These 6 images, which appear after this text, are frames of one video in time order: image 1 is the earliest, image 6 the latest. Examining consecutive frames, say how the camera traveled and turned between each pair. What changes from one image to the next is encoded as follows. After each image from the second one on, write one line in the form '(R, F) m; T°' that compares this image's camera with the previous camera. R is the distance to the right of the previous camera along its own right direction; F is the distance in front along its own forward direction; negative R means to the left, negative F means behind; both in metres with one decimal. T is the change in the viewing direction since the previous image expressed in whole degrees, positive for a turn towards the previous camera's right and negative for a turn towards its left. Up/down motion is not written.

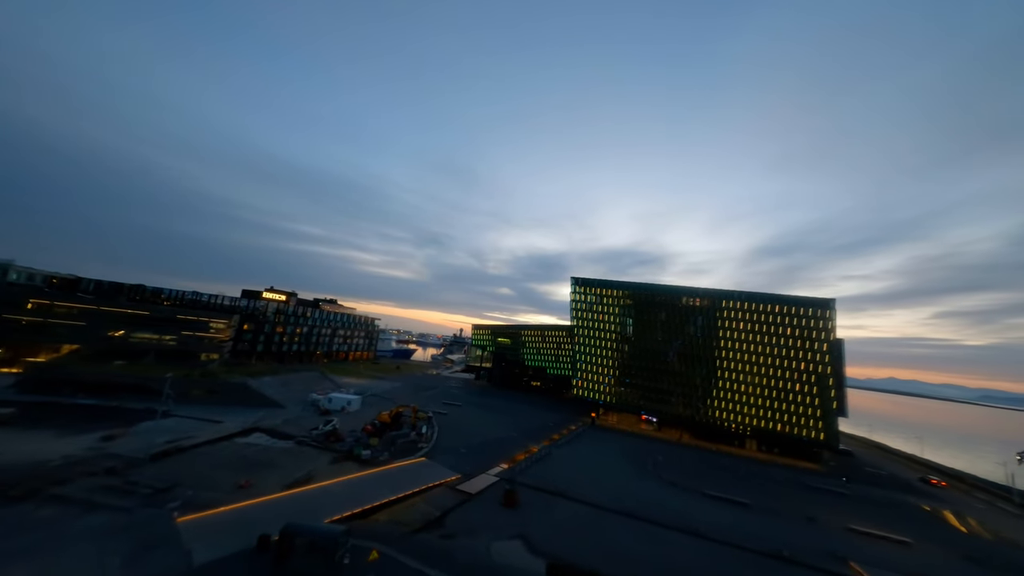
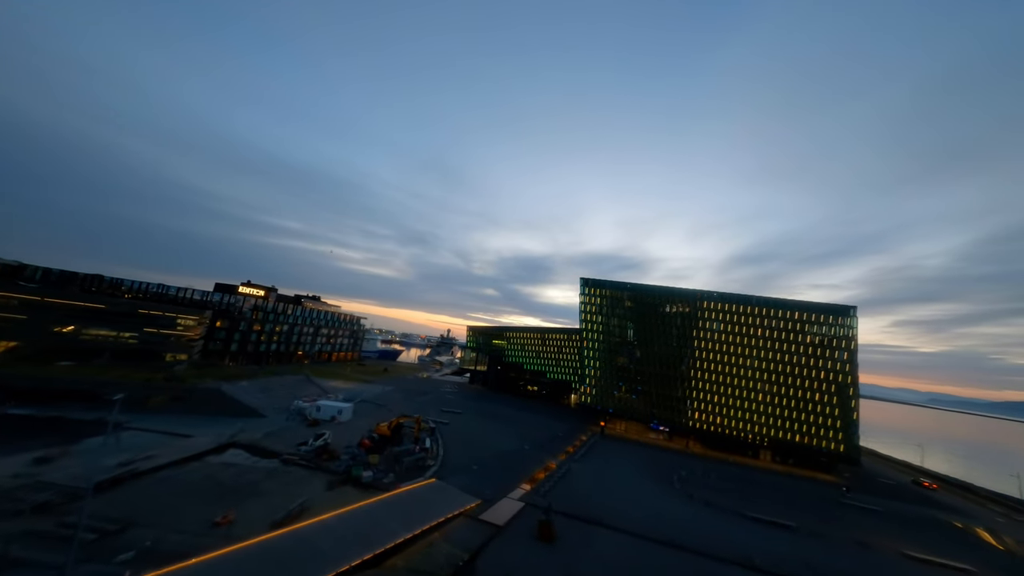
(-3.9, +4.8) m; +3°
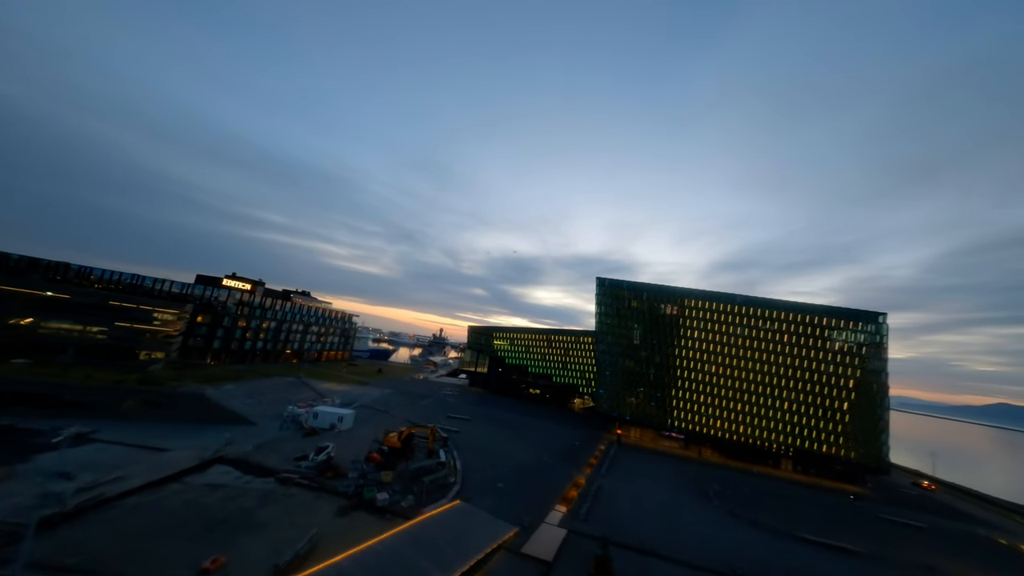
(-3.9, +4.2) m; +2°
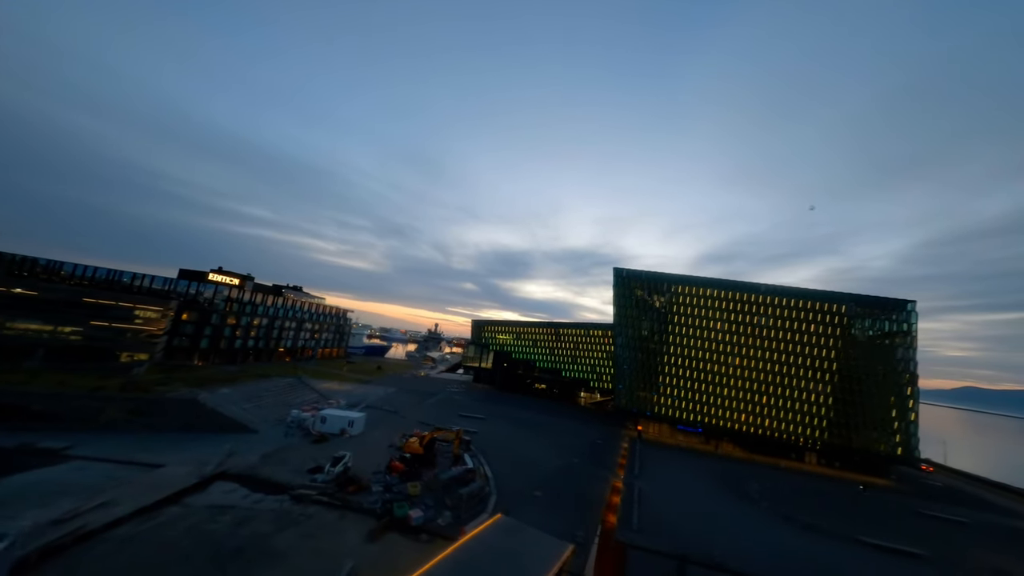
(-3.7, +3.3) m; +2°
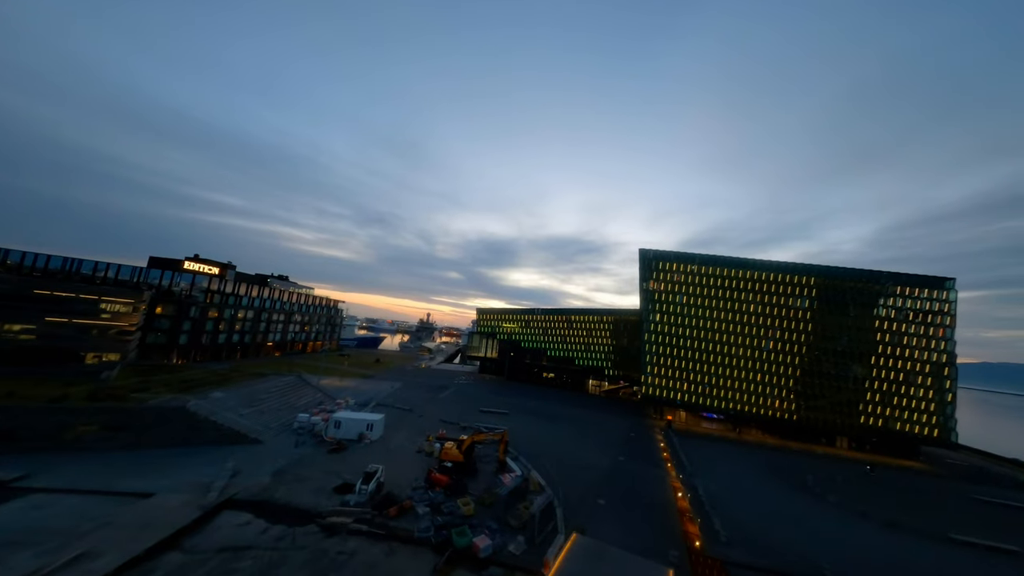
(-4.9, +4.6) m; +3°
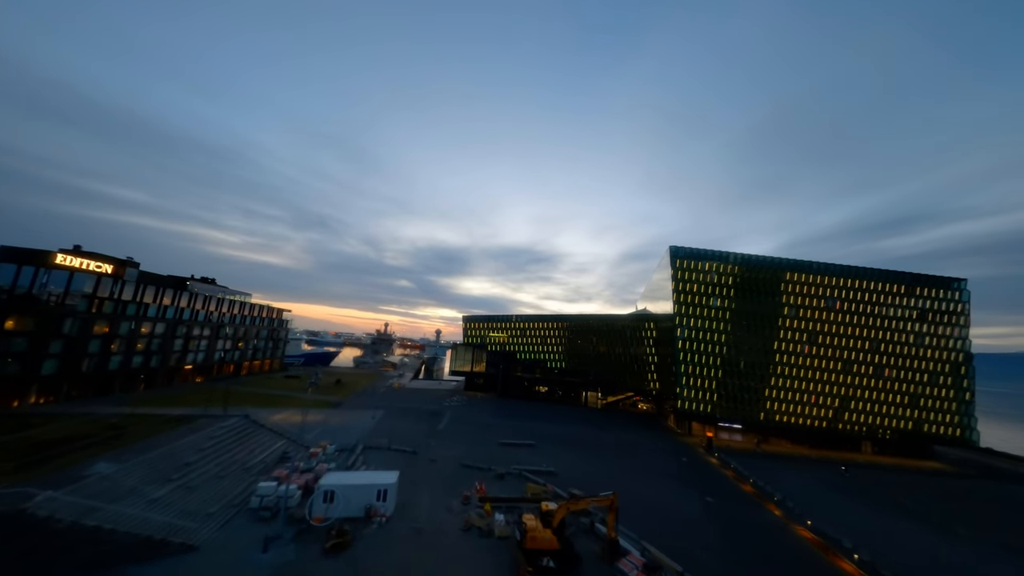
(-7.6, +10.1) m; +9°
